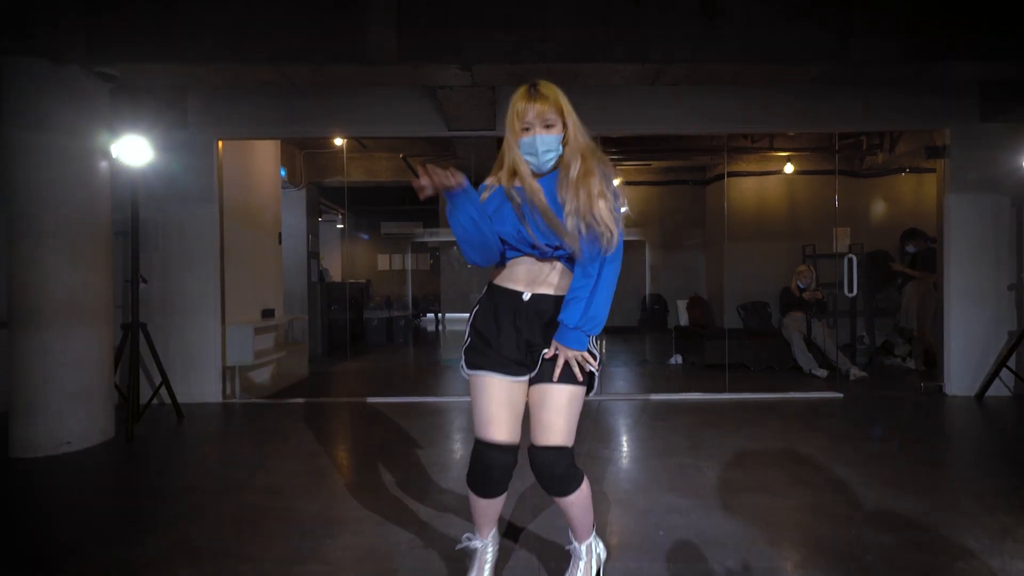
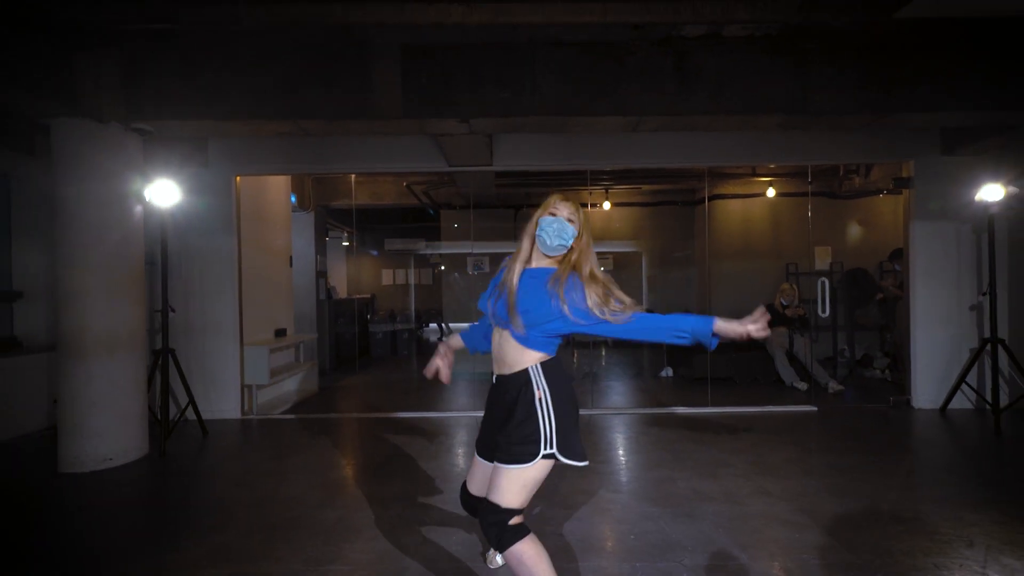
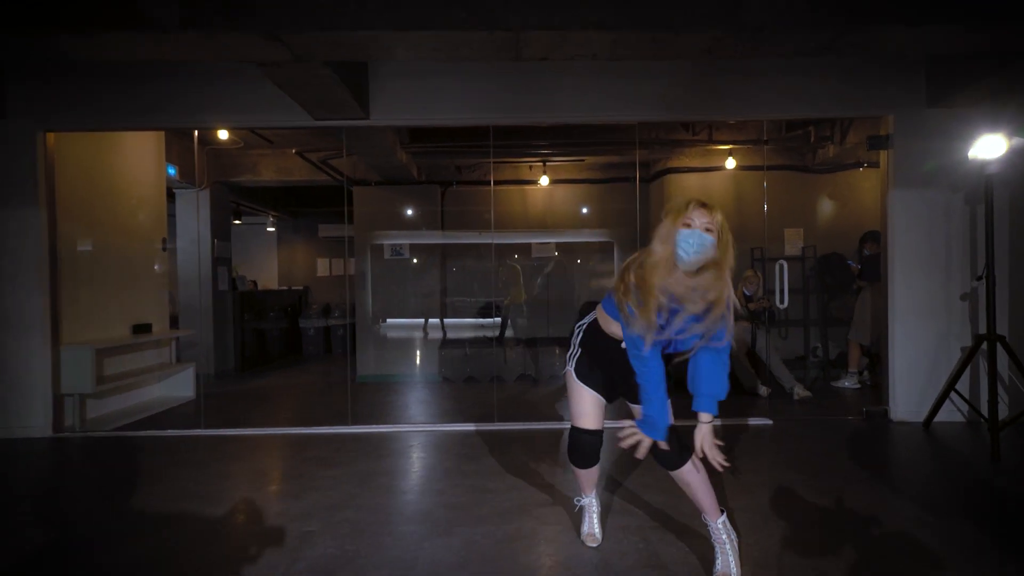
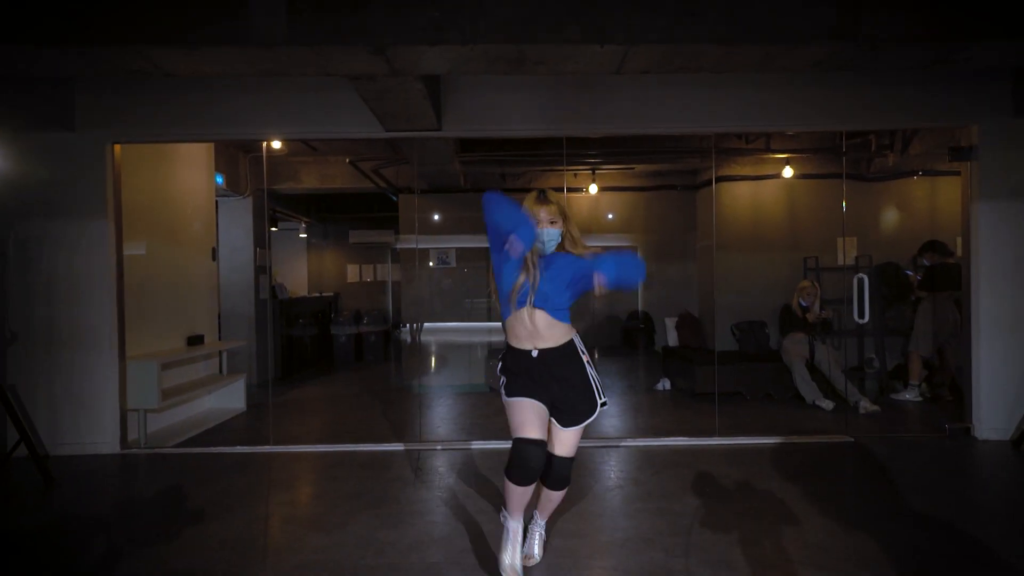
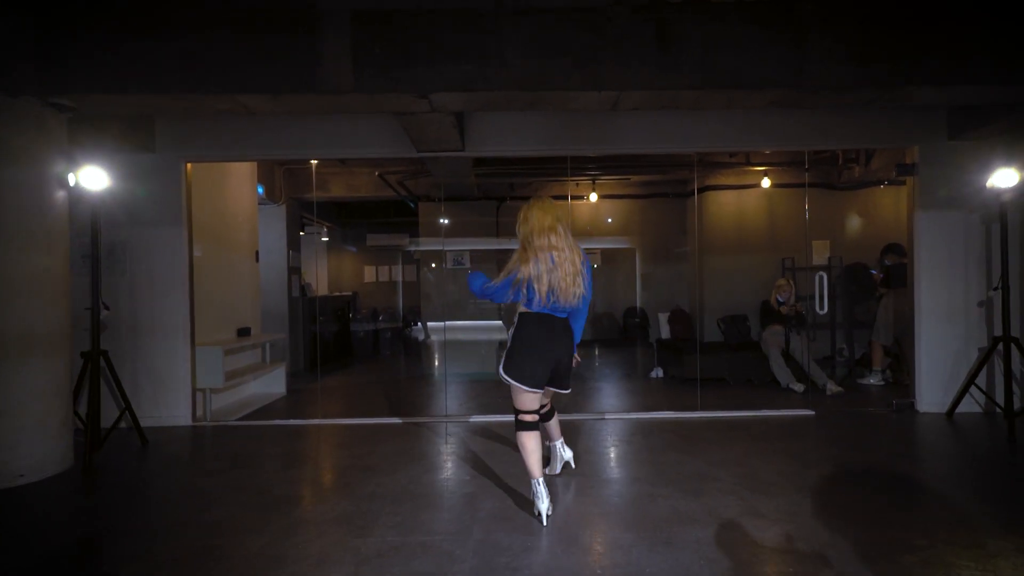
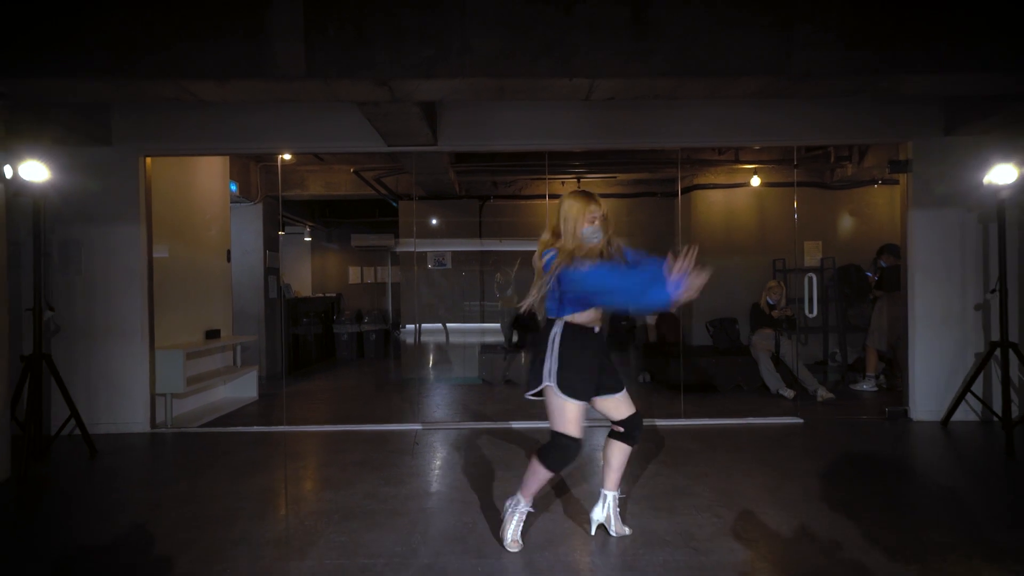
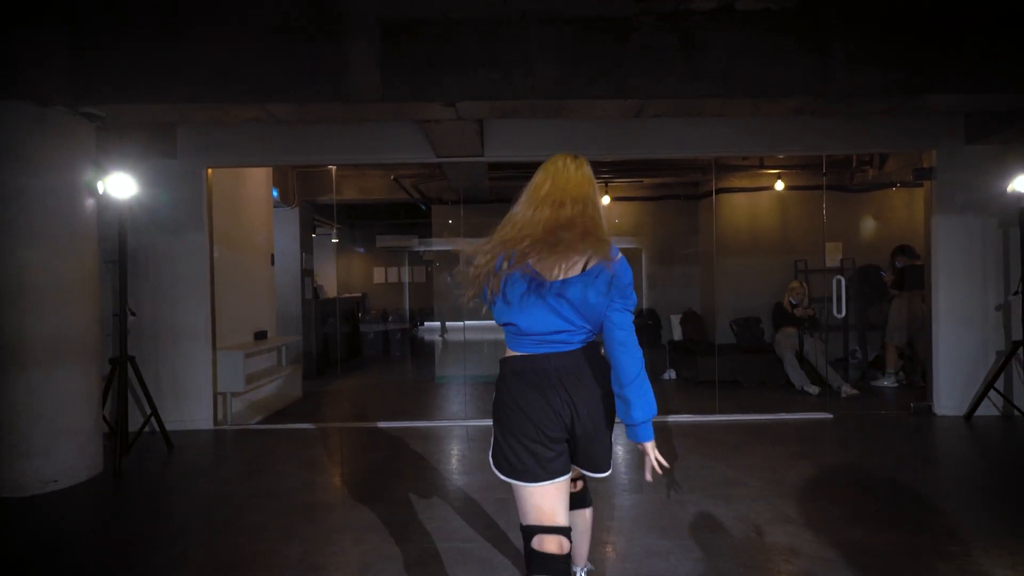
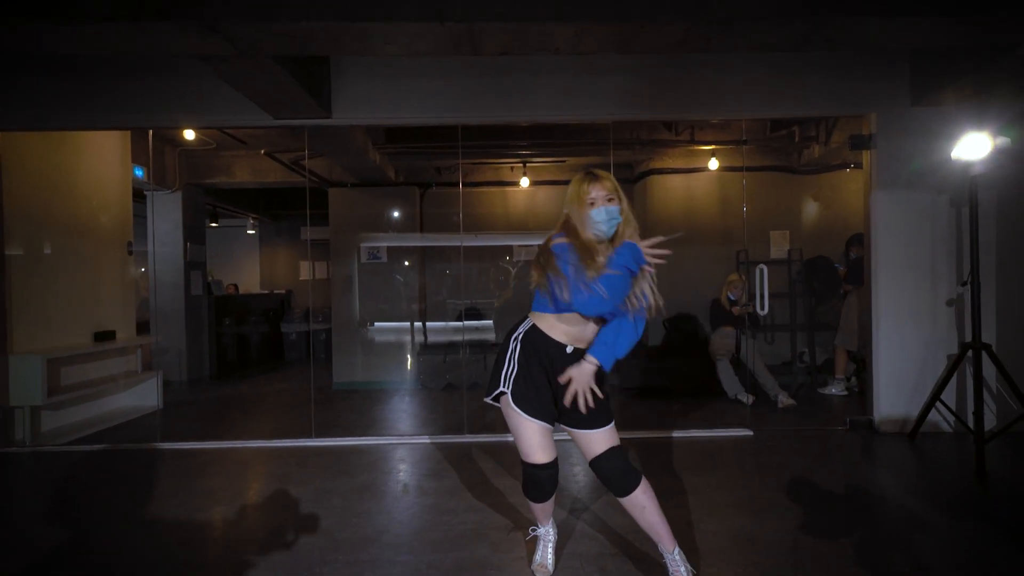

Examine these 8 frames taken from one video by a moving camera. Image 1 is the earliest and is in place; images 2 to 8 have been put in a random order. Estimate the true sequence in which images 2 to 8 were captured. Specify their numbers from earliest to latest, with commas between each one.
2, 7, 5, 4, 6, 3, 8
